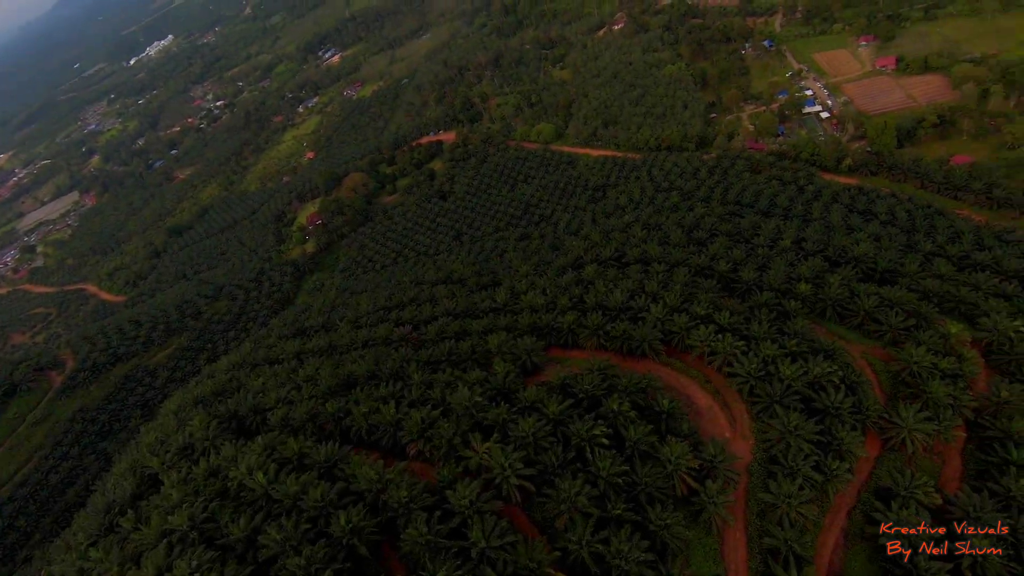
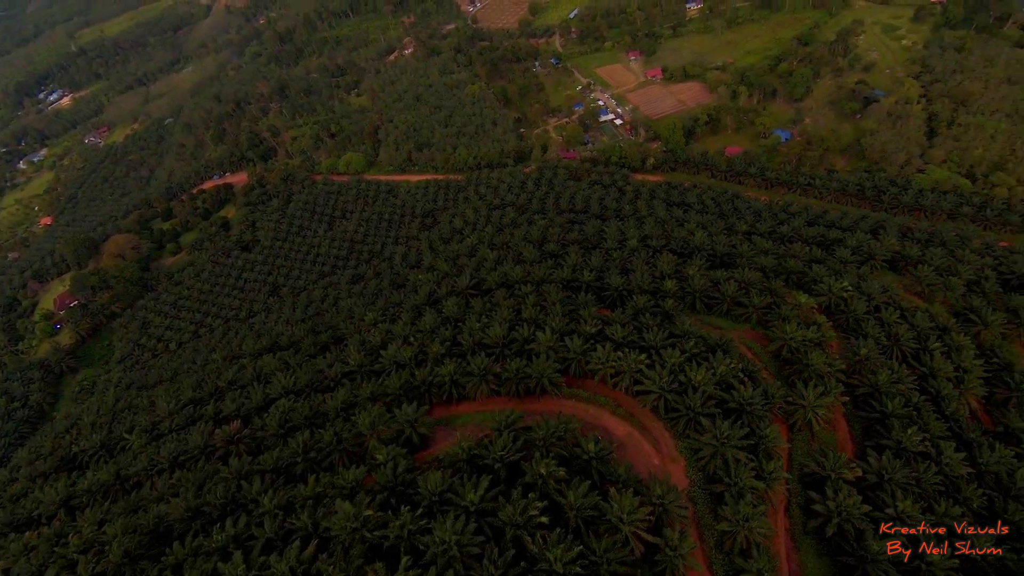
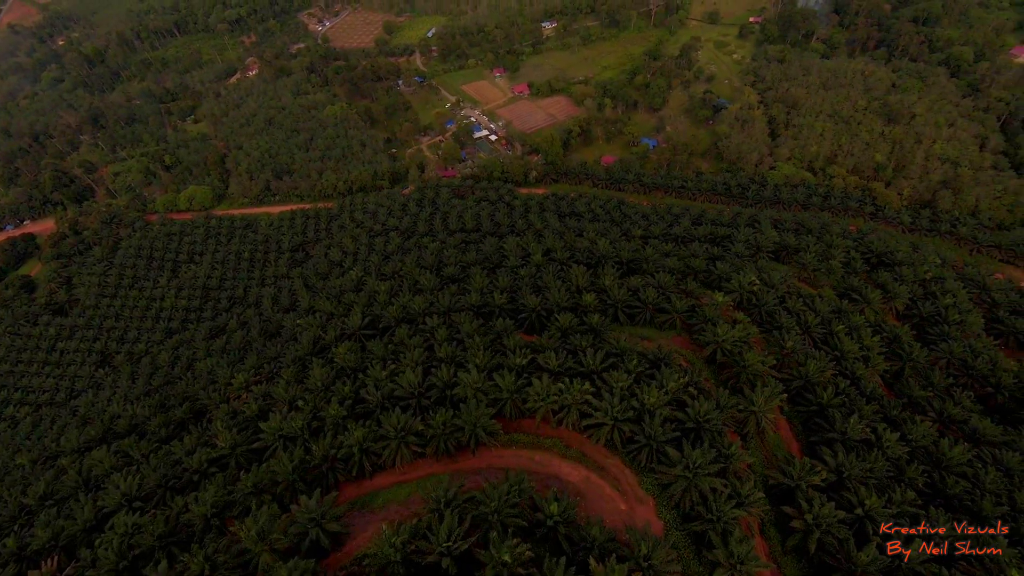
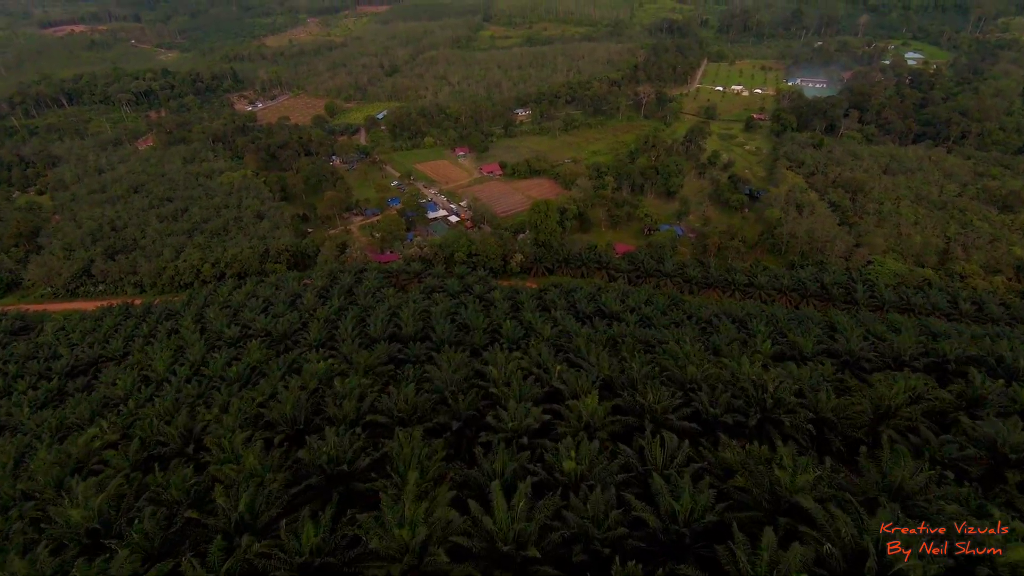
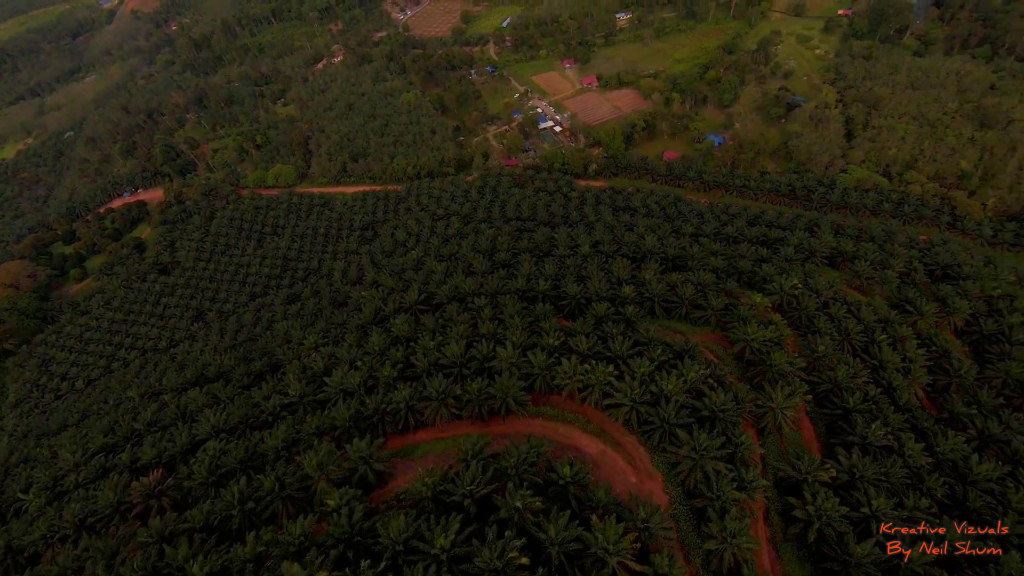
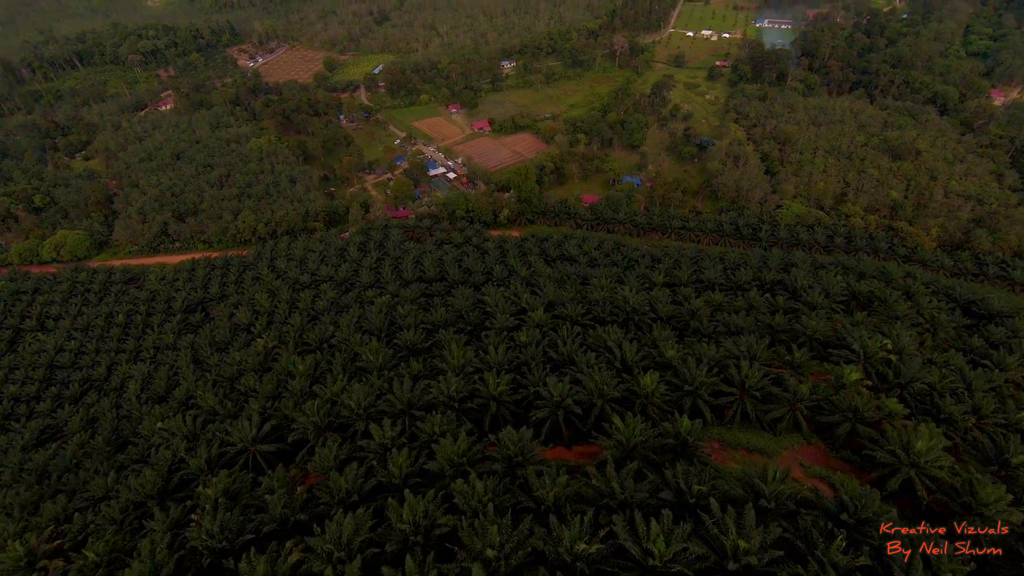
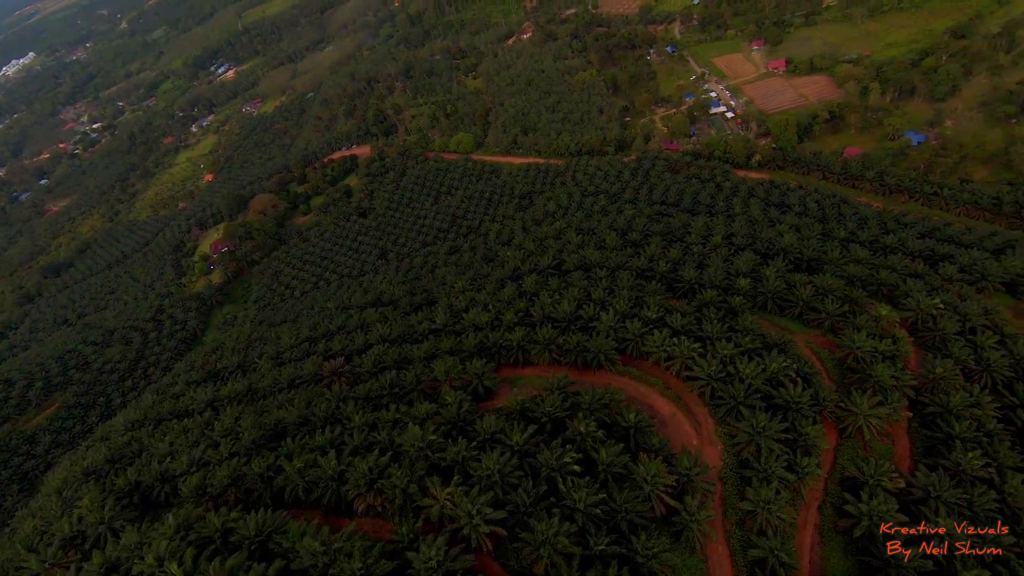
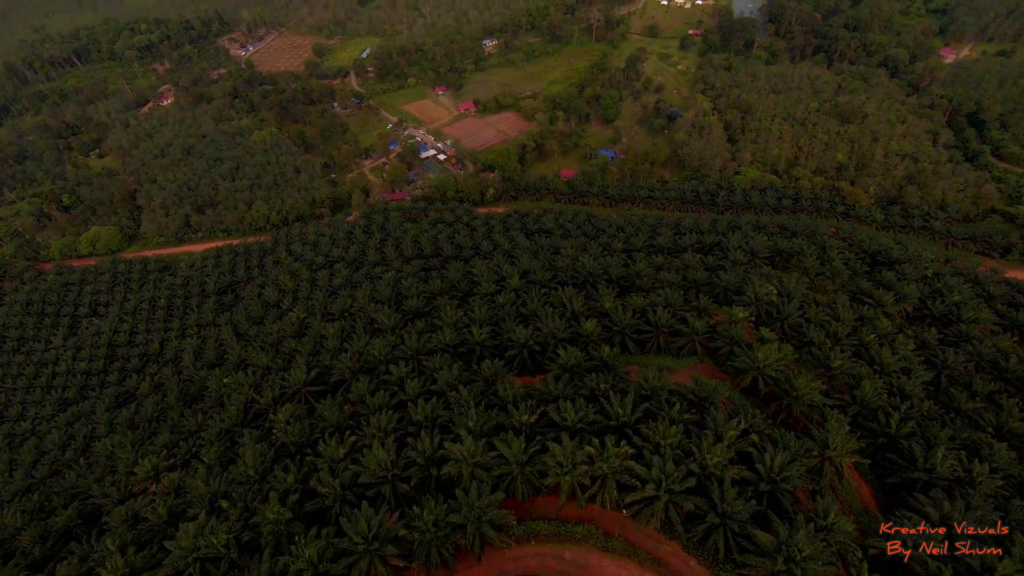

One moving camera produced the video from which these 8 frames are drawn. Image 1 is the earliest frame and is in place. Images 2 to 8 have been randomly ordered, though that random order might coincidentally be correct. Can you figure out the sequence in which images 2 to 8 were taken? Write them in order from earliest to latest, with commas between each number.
7, 2, 5, 3, 8, 6, 4
